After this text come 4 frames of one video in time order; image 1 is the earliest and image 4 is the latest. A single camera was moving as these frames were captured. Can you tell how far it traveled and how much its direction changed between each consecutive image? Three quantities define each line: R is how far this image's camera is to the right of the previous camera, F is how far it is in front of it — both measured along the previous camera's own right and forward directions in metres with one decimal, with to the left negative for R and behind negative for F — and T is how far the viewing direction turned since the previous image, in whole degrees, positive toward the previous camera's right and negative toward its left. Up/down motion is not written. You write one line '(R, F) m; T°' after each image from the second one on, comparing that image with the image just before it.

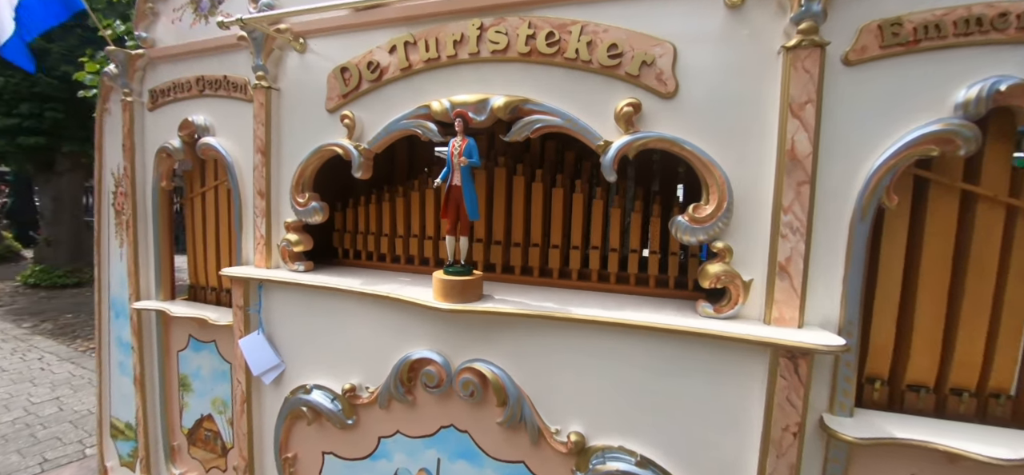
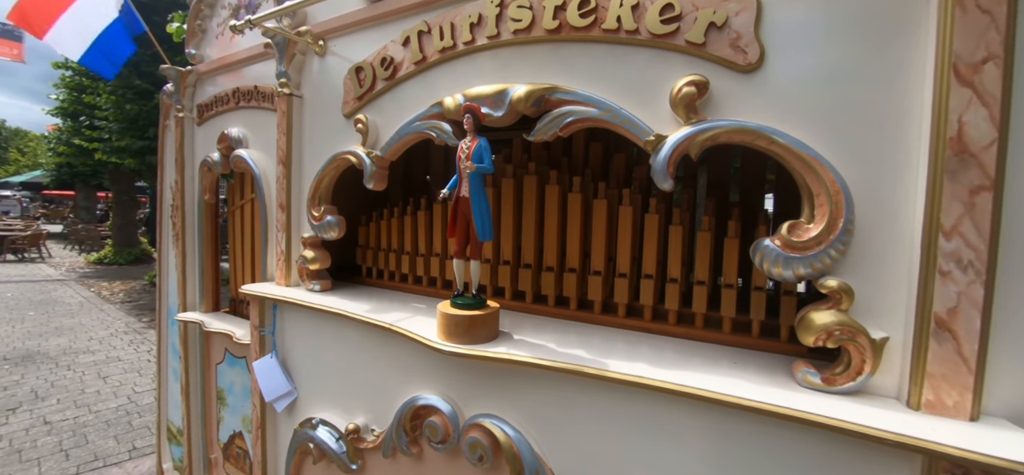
(+0.2, +0.4) m; -10°
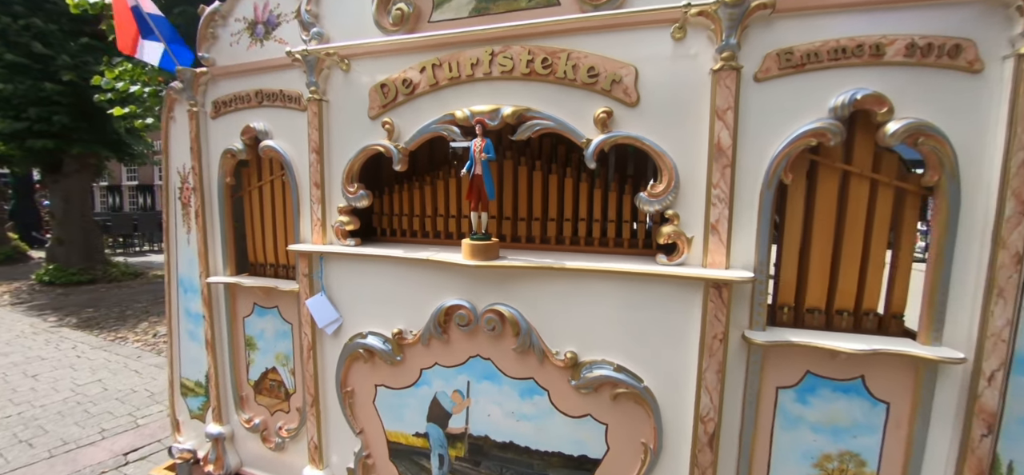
(-0.4, -0.9) m; +11°
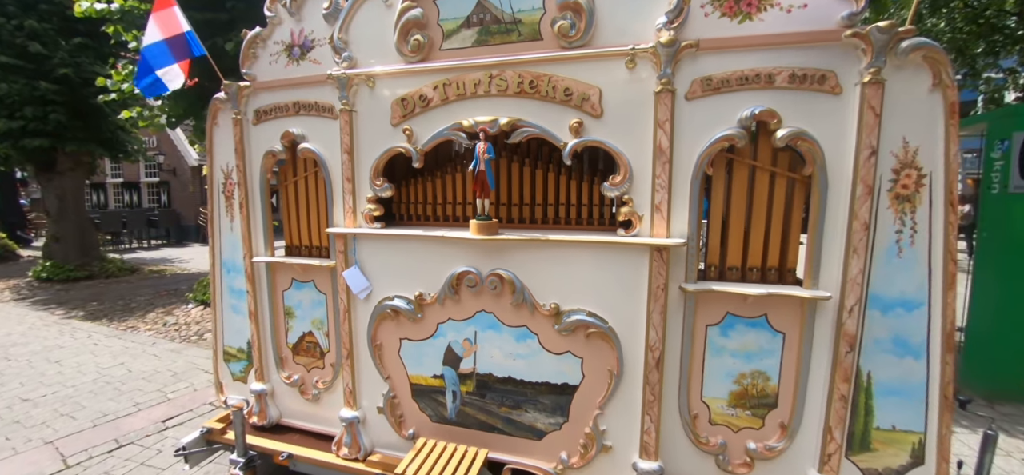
(-0.1, -0.7) m; +2°
